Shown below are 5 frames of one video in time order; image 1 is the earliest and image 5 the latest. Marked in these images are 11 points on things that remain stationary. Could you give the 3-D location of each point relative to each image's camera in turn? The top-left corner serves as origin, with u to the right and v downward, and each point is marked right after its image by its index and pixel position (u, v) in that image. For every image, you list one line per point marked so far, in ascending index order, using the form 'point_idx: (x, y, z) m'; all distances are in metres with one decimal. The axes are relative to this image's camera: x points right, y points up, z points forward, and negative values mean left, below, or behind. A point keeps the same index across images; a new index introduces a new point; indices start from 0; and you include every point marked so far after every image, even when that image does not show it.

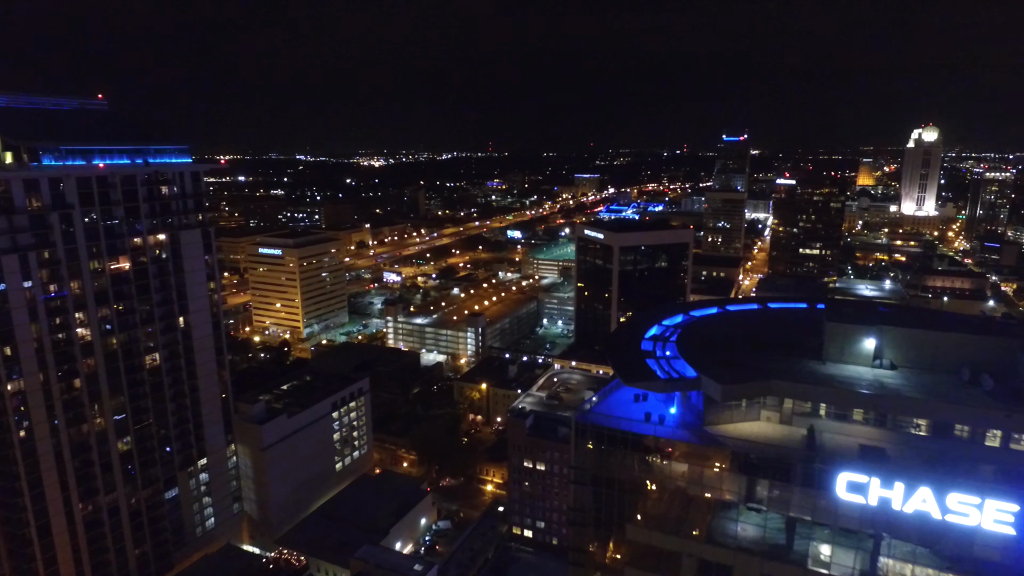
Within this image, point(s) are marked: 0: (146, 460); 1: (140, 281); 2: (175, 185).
0: (-11.9, -5.6, +19.0) m
1: (-11.8, +0.2, +18.6) m
2: (-11.3, +3.4, +19.6) m
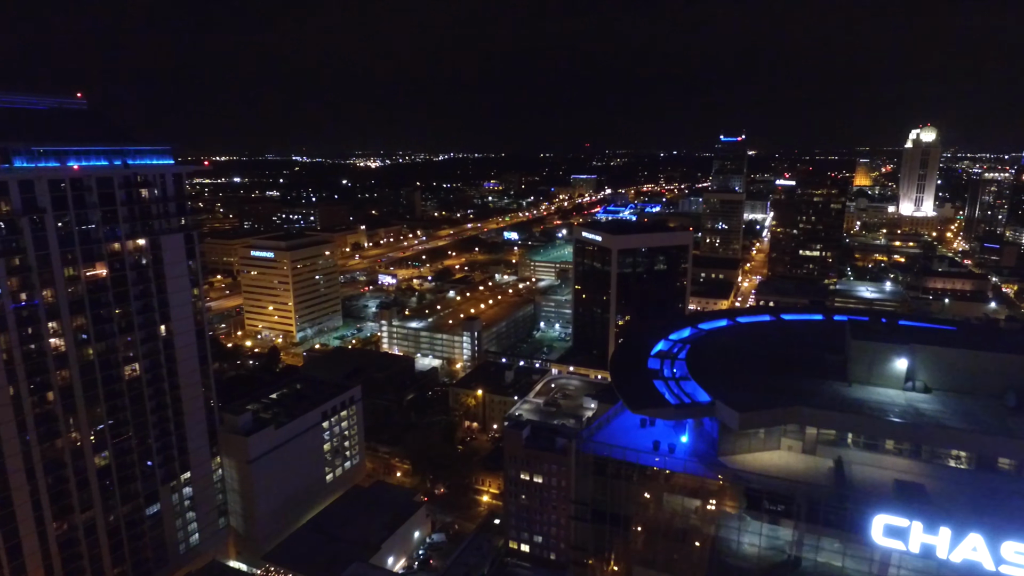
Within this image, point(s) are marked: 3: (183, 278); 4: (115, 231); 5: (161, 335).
0: (-12.0, -5.8, +18.2) m
1: (-12.0, 0.0, +17.8) m
2: (-11.5, +3.2, +18.7) m
3: (-11.0, +0.3, +19.6) m
4: (-12.0, +1.7, +17.6) m
5: (-11.4, -1.5, +19.0) m
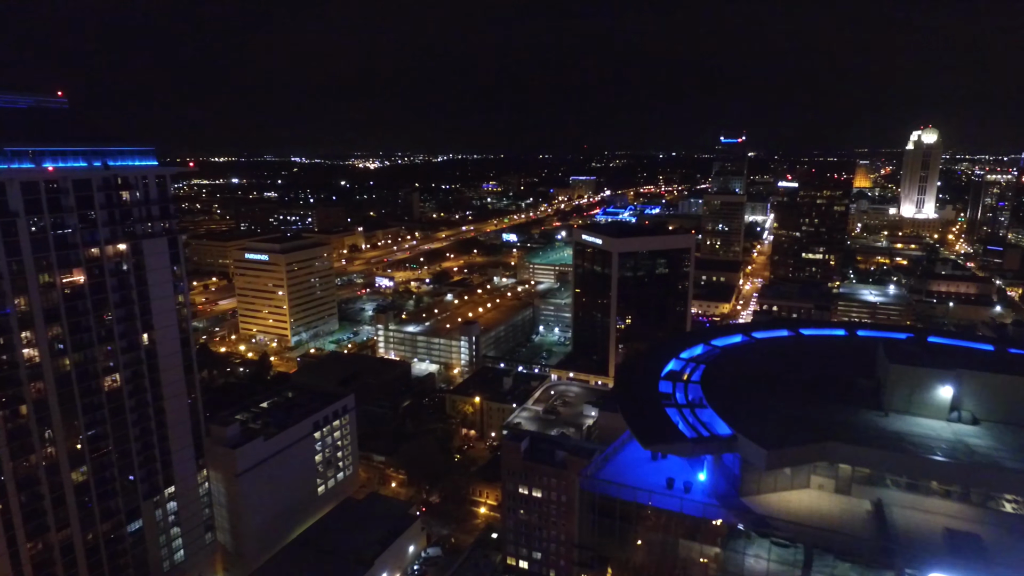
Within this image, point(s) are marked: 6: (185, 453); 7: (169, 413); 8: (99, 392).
0: (-12.1, -6.0, +17.4) m
1: (-12.0, -0.2, +17.0) m
2: (-11.5, +3.0, +17.9) m
3: (-11.1, +0.1, +18.8) m
4: (-12.0, +1.5, +16.8) m
5: (-11.5, -1.7, +18.2) m
6: (-11.0, -5.6, +19.7) m
7: (-11.2, -4.1, +19.1) m
8: (-12.1, -3.0, +17.1) m
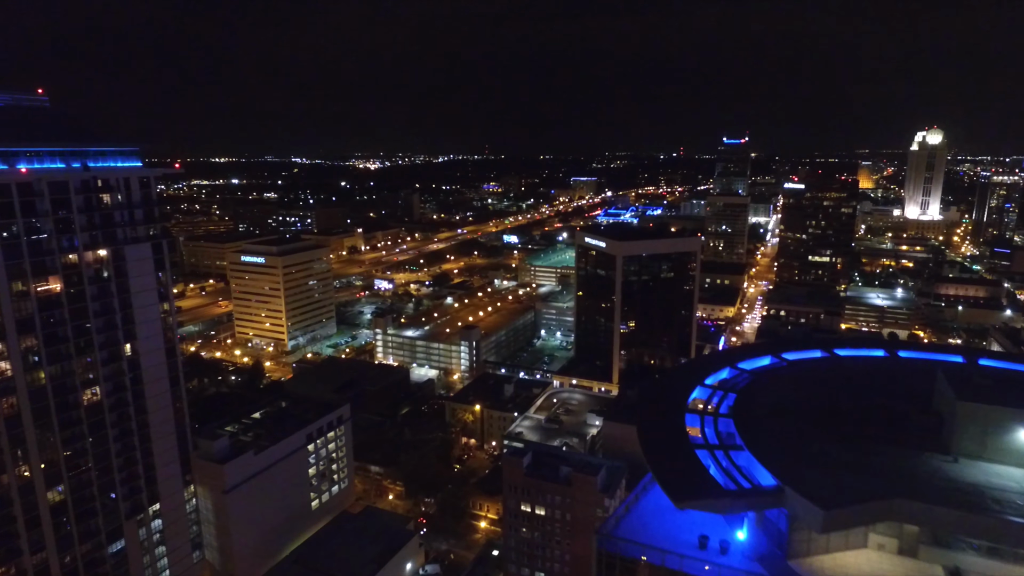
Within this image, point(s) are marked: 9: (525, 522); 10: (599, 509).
0: (-12.0, -6.3, +16.4) m
1: (-12.0, -0.5, +16.1) m
2: (-11.4, +2.8, +17.0) m
3: (-11.0, -0.1, +17.8) m
4: (-12.0, +1.3, +15.9) m
5: (-11.4, -2.0, +17.3) m
6: (-11.0, -5.8, +18.8) m
7: (-11.1, -4.3, +18.1) m
8: (-12.0, -3.3, +16.2) m
9: (+0.4, -7.7, +19.3) m
10: (+2.7, -6.8, +18.0) m
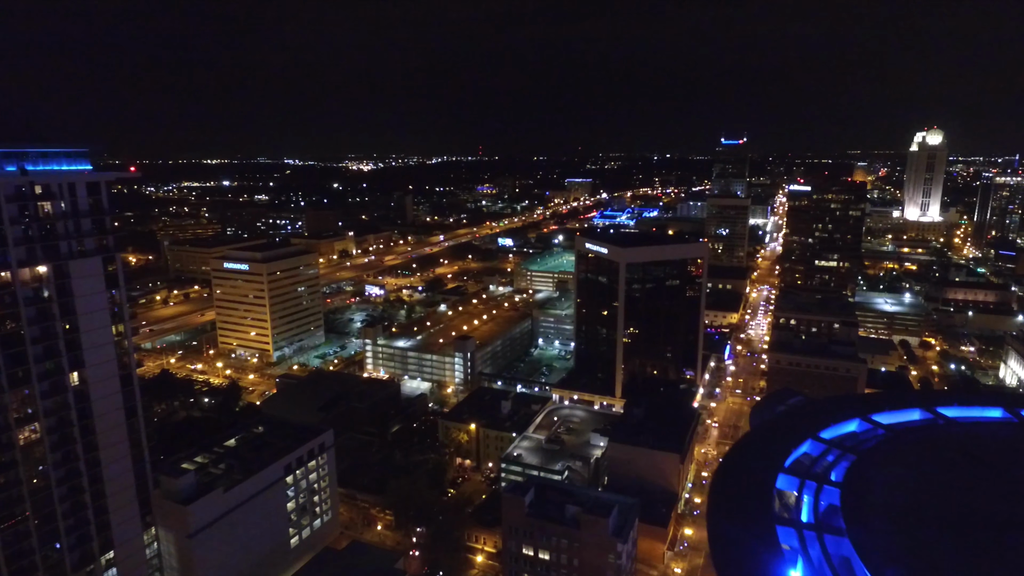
0: (-12.0, -6.8, +14.3) m
1: (-11.9, -1.0, +13.9) m
2: (-11.4, +2.2, +14.9) m
3: (-11.0, -0.6, +15.7) m
4: (-11.9, +0.7, +13.7) m
5: (-11.4, -2.5, +15.2) m
6: (-10.9, -6.4, +16.6) m
7: (-11.1, -4.9, +16.0) m
8: (-12.0, -3.8, +14.0) m
9: (+0.5, -8.2, +17.2) m
10: (+2.7, -7.3, +16.0) m
